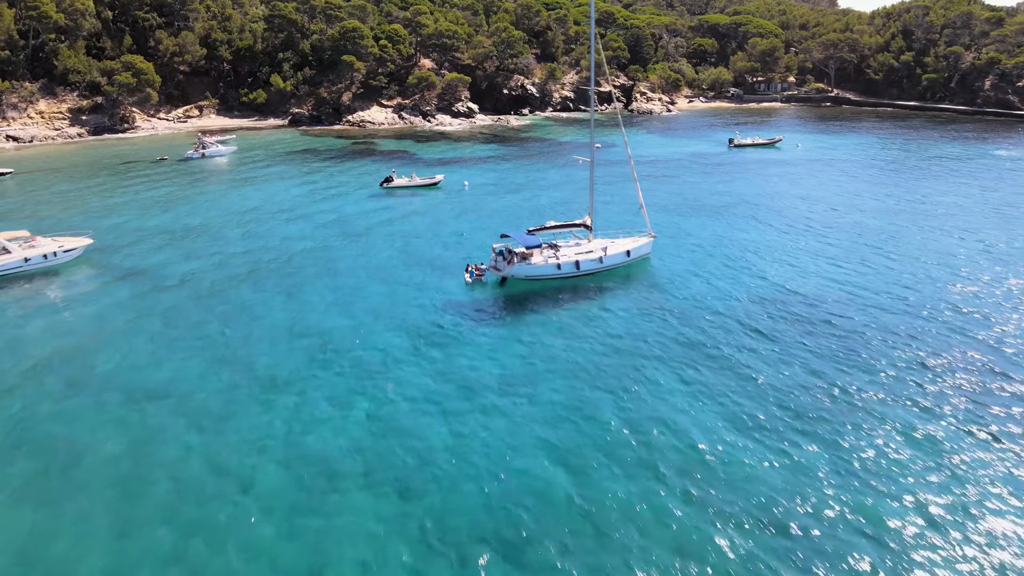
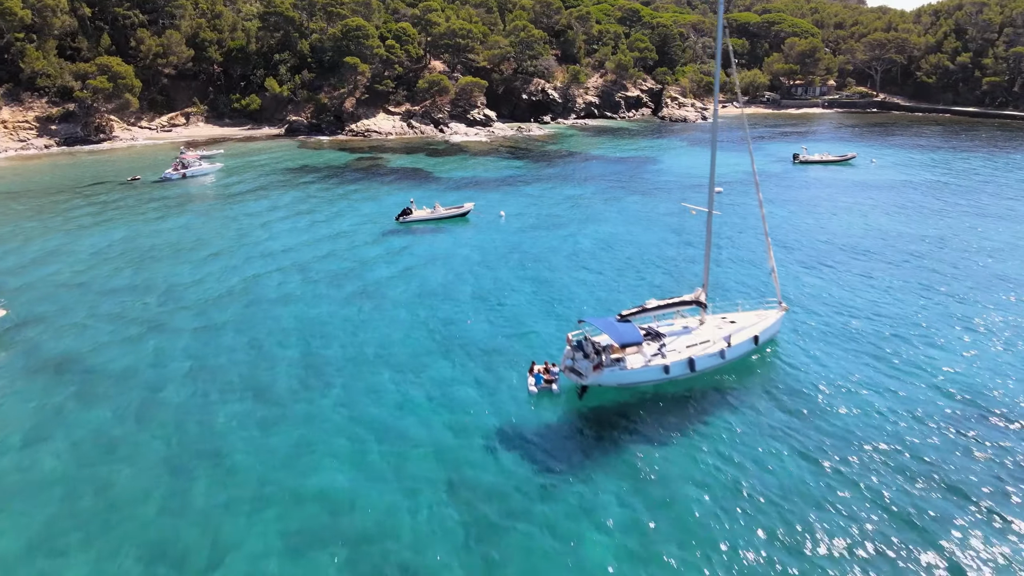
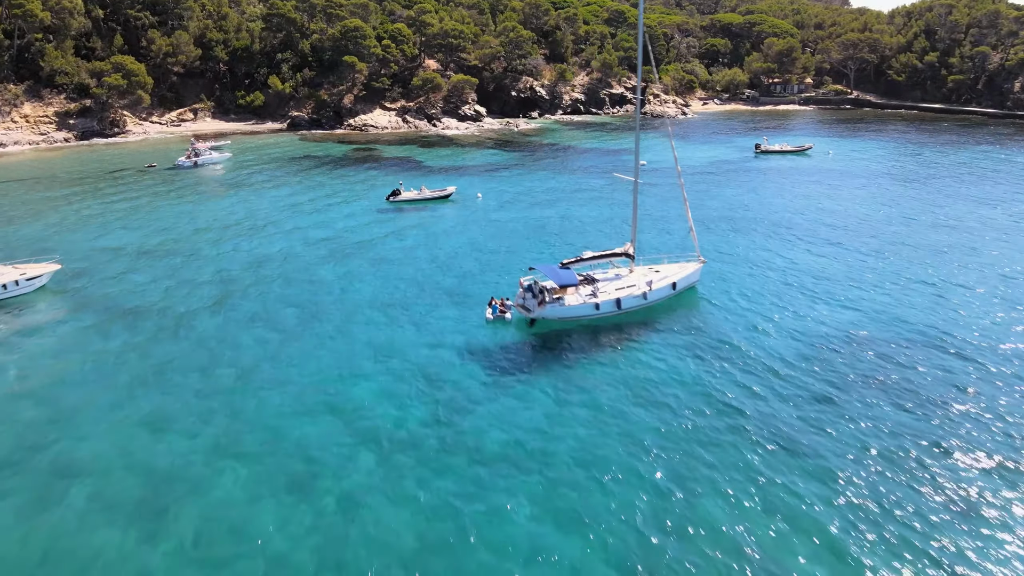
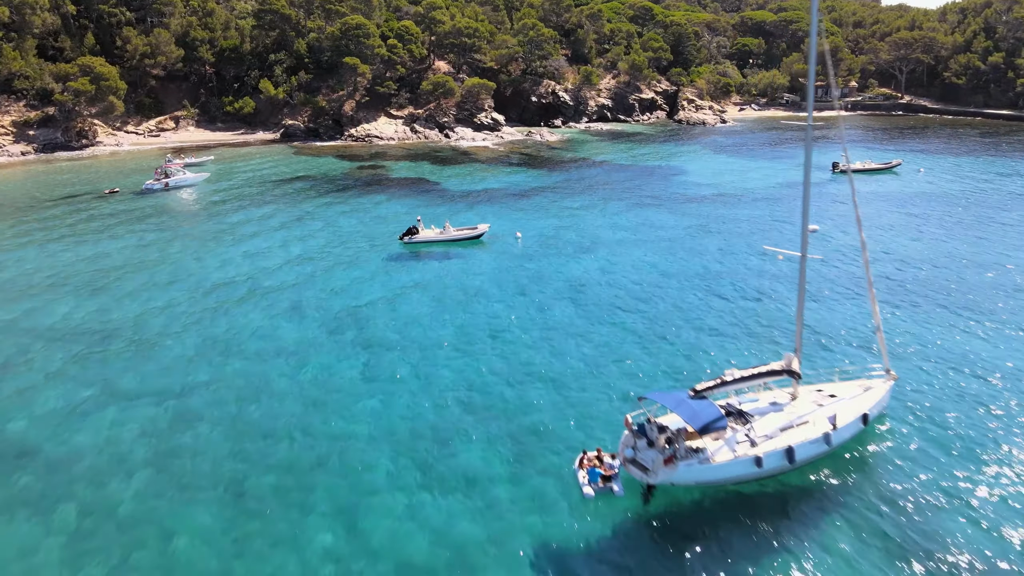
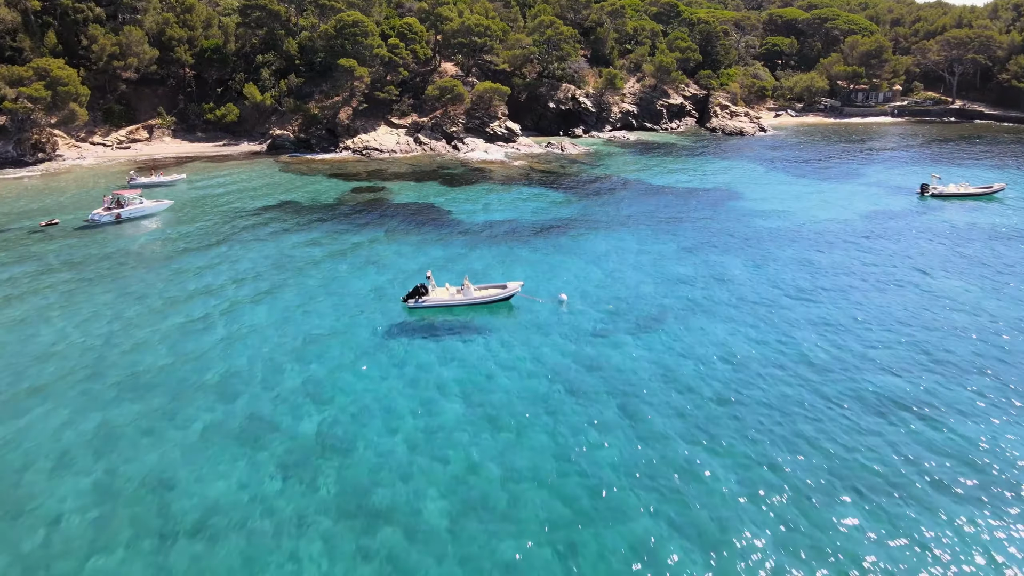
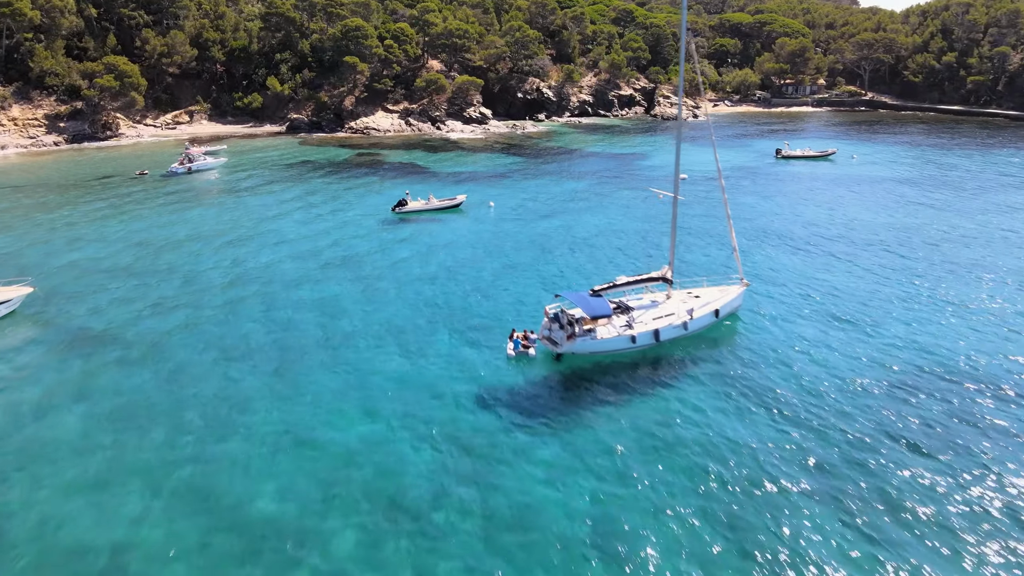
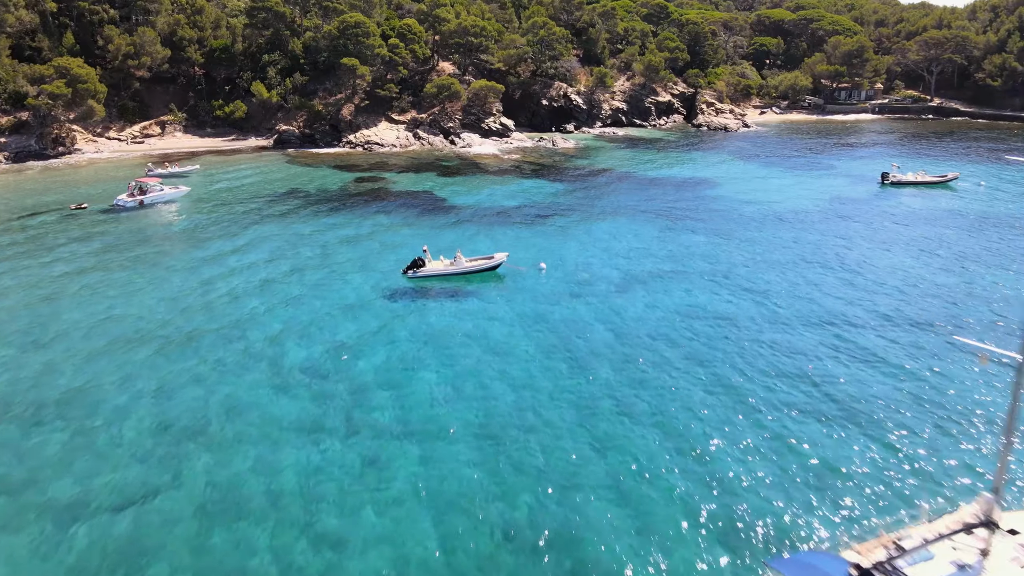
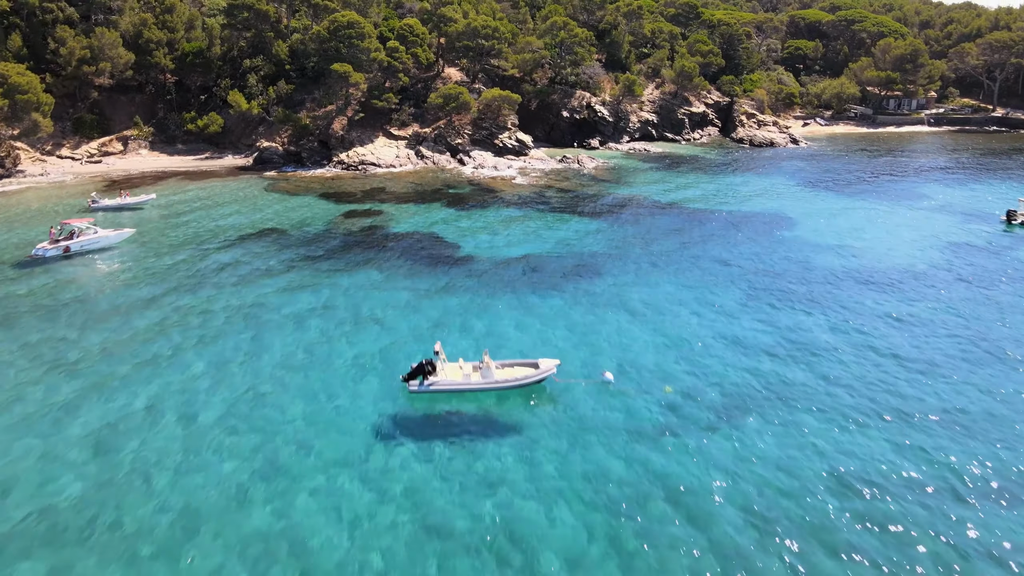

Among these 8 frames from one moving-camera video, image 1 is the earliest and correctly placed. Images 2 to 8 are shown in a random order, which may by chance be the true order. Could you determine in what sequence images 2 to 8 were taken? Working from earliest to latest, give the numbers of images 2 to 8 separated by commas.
3, 6, 2, 4, 7, 5, 8
